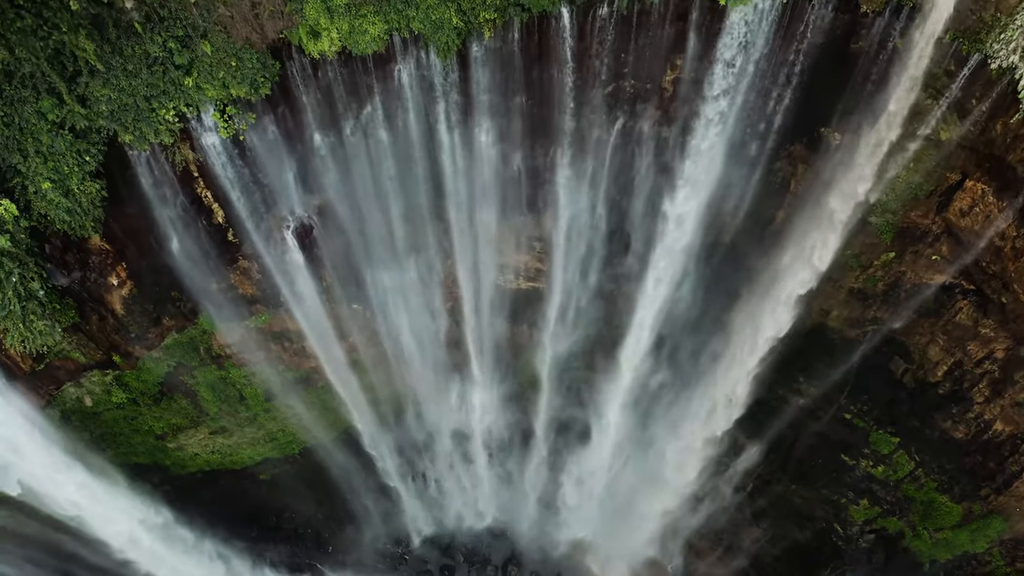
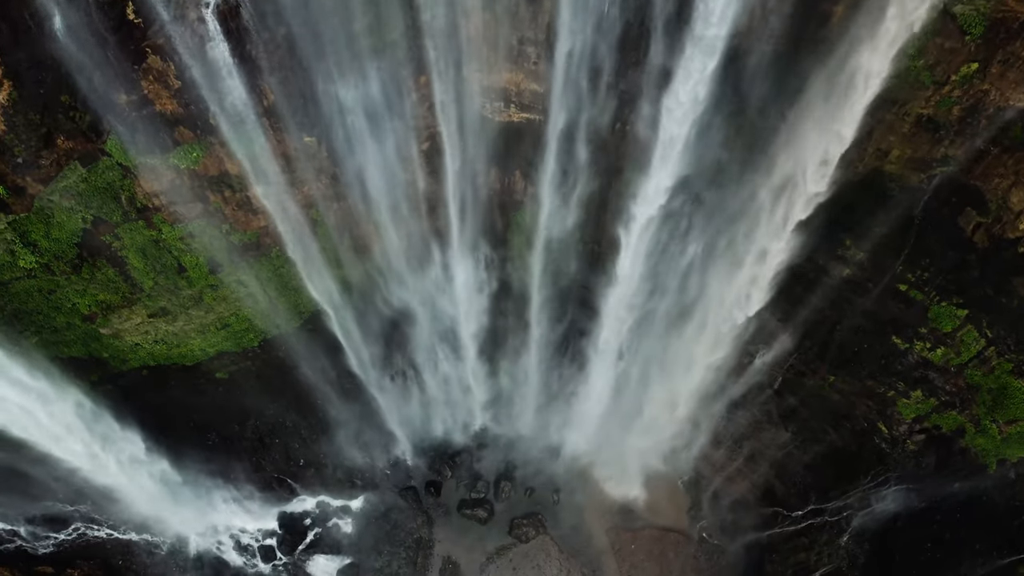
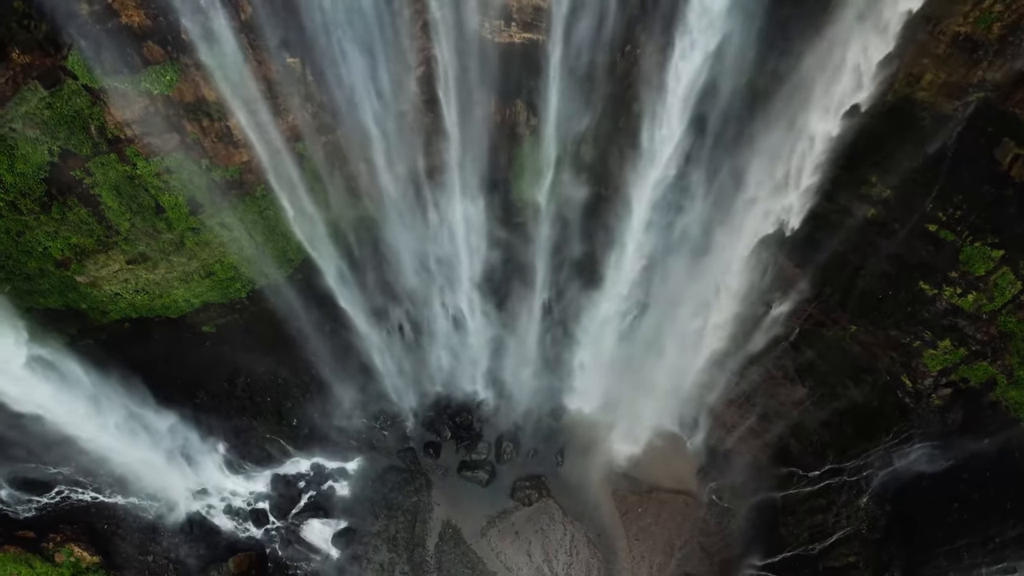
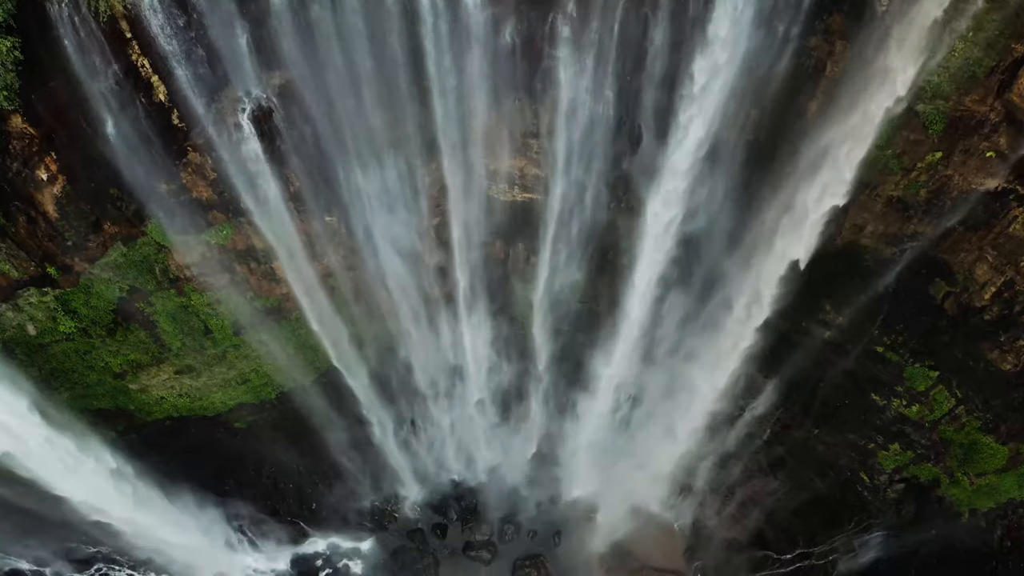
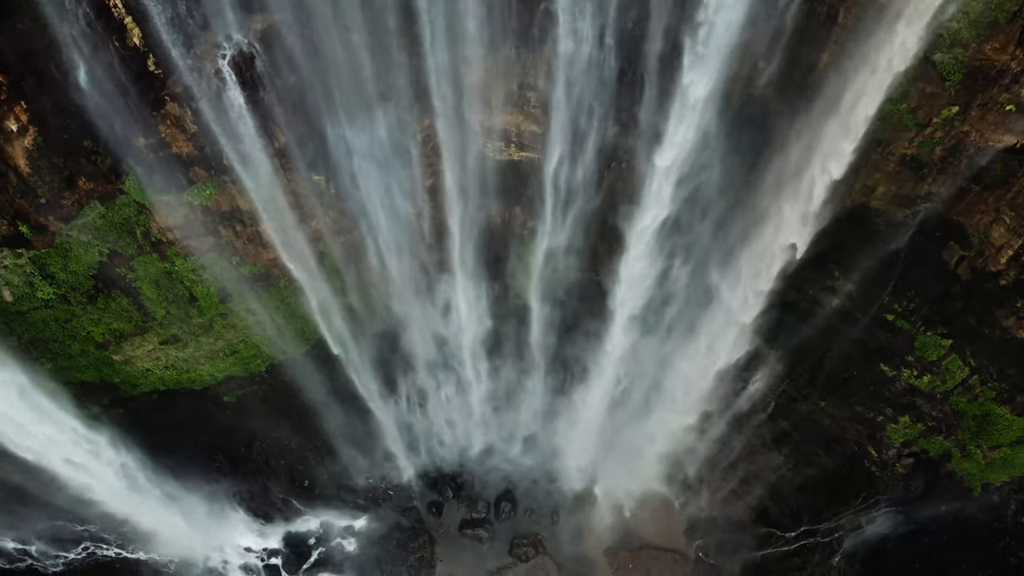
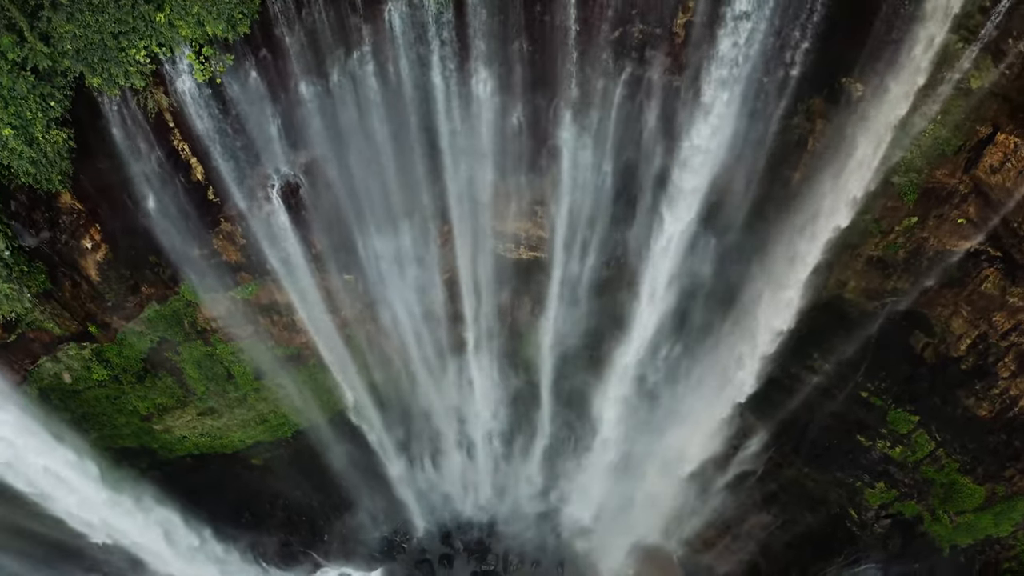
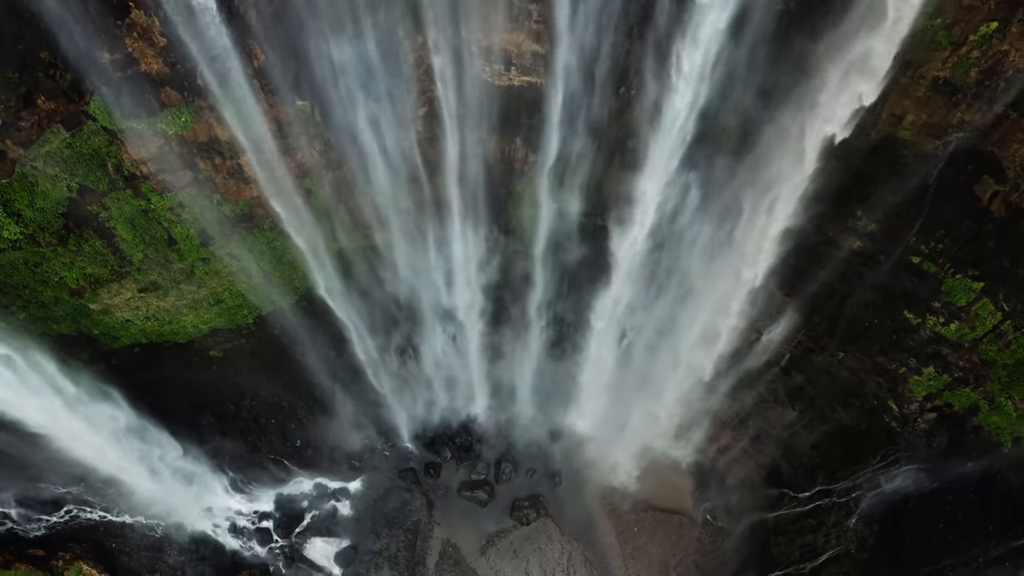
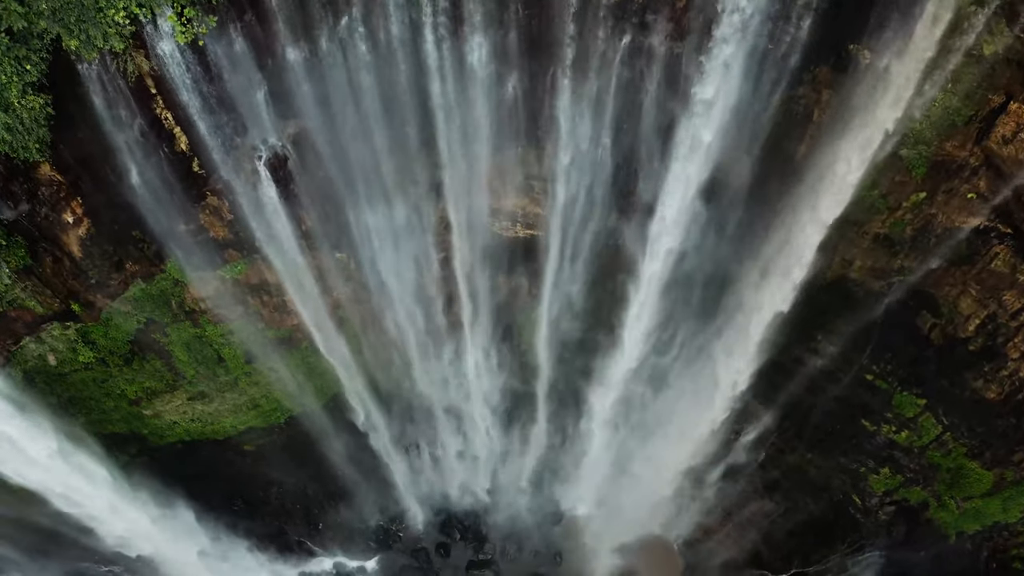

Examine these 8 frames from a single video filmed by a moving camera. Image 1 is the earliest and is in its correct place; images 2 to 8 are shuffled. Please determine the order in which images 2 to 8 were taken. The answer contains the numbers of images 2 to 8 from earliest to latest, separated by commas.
6, 8, 4, 5, 2, 7, 3
